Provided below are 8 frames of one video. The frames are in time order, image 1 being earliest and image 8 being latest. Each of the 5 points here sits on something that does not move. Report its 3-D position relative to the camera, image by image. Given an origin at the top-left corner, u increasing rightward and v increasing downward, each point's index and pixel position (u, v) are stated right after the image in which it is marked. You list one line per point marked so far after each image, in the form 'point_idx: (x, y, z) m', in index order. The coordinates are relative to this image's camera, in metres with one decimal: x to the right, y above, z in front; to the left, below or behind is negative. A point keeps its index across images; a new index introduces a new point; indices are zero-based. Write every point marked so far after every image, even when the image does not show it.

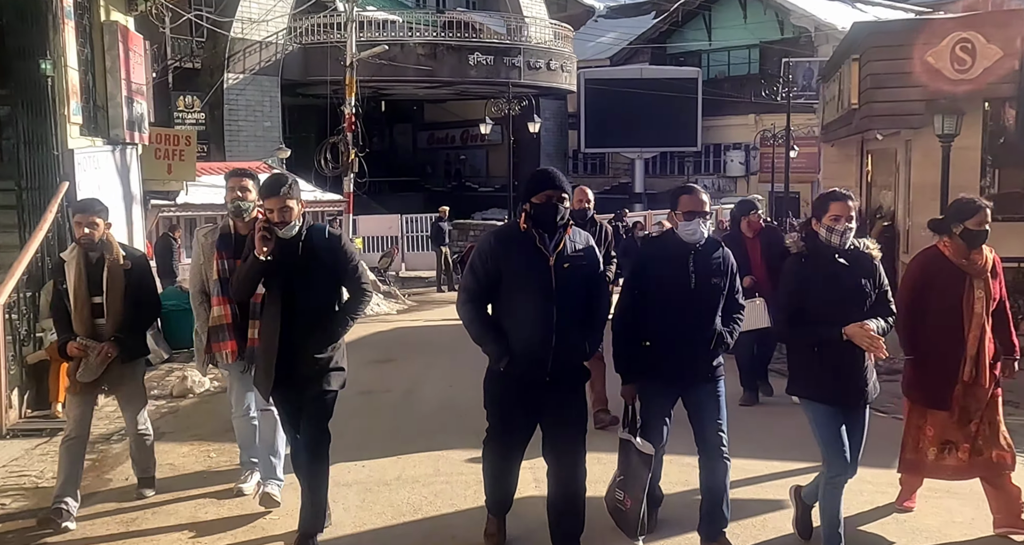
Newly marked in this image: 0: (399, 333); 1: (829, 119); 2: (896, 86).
0: (-1.7, -0.9, +16.3) m
1: (+5.7, +2.8, +19.8) m
2: (+4.8, +2.3, +13.5) m
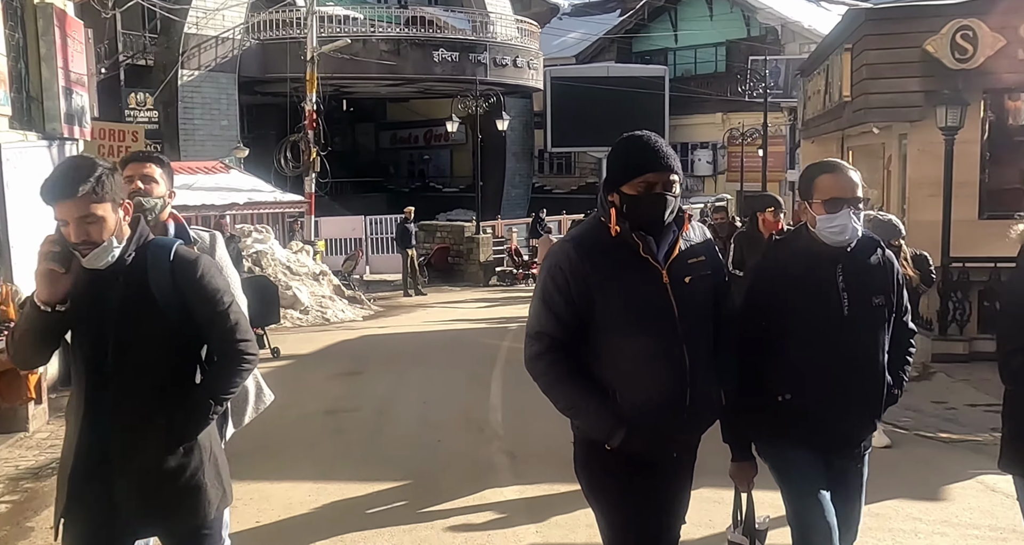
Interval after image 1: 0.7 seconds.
0: (-2.0, -1.0, +15.3) m
1: (+5.2, +2.7, +19.0) m
2: (+4.5, +2.3, +12.7) m
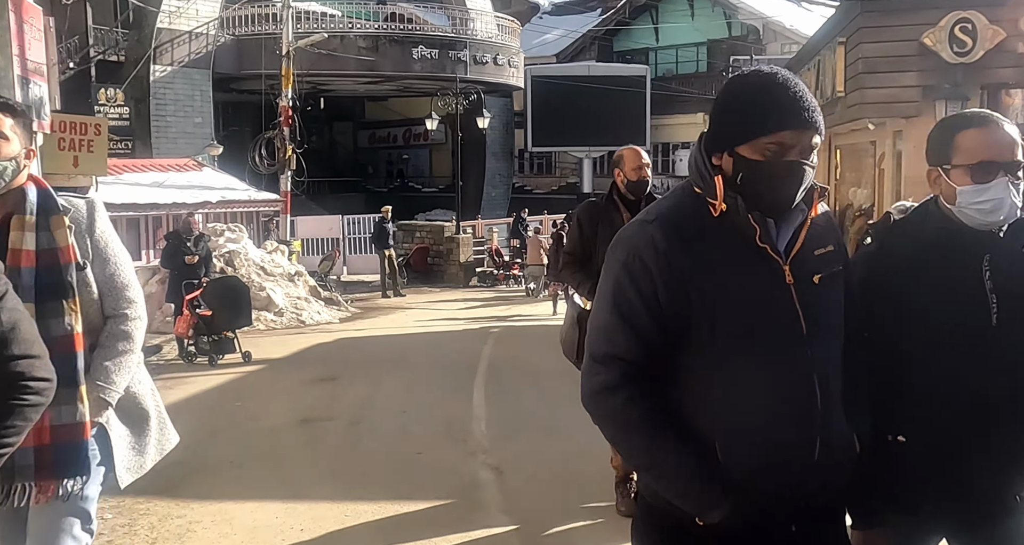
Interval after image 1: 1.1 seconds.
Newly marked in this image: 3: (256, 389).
0: (-2.3, -1.0, +14.7) m
1: (+4.9, +2.7, +18.6) m
2: (+4.3, +2.3, +12.3) m
3: (-2.5, -1.1, +10.5) m
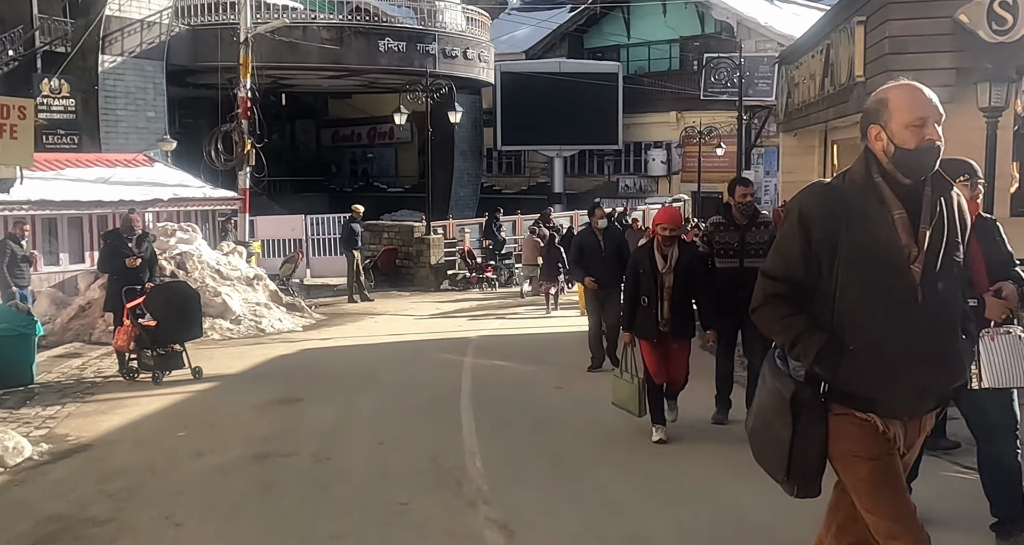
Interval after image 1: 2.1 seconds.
0: (-2.5, -1.0, +13.2) m
1: (+4.5, +2.7, +17.4) m
2: (+4.1, +2.3, +11.0) m
3: (-2.6, -1.2, +9.1) m
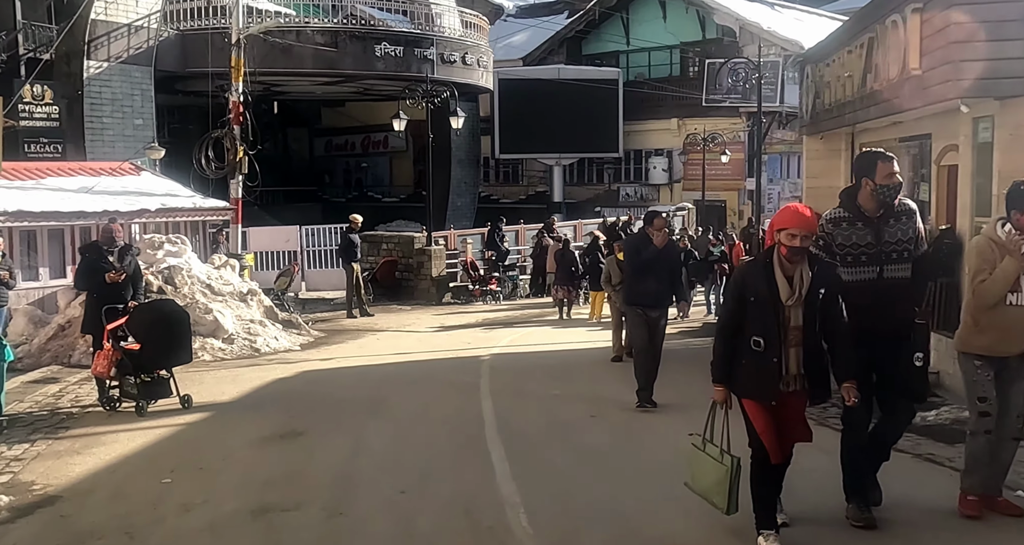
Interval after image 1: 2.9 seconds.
0: (-2.3, -1.2, +12.1) m
1: (+4.7, +2.5, +16.3) m
2: (+4.4, +2.1, +9.9) m
3: (-2.3, -1.3, +7.9) m
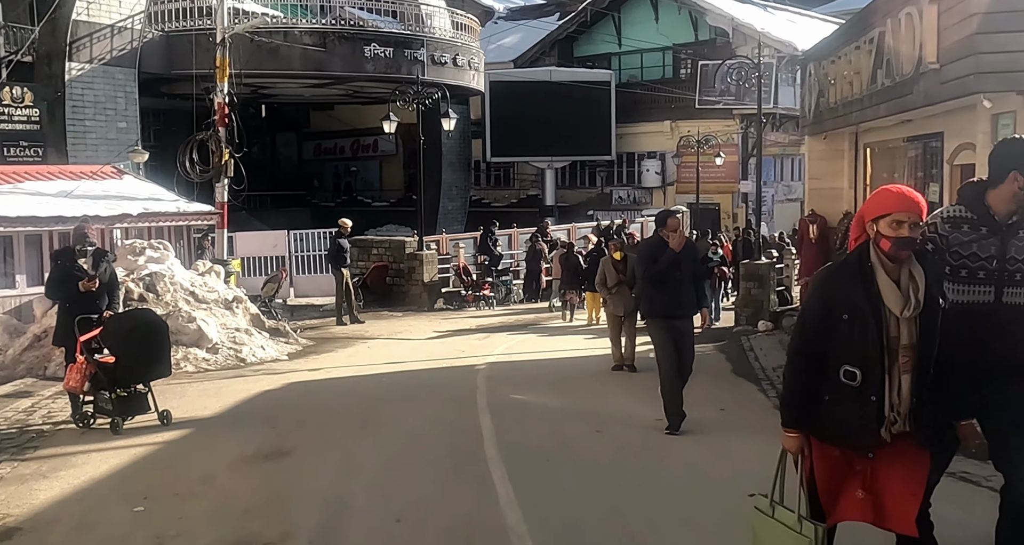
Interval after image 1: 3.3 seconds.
0: (-2.3, -1.3, +11.5) m
1: (+4.6, +2.5, +15.8) m
2: (+4.3, +2.1, +9.4) m
3: (-2.3, -1.4, +7.3) m
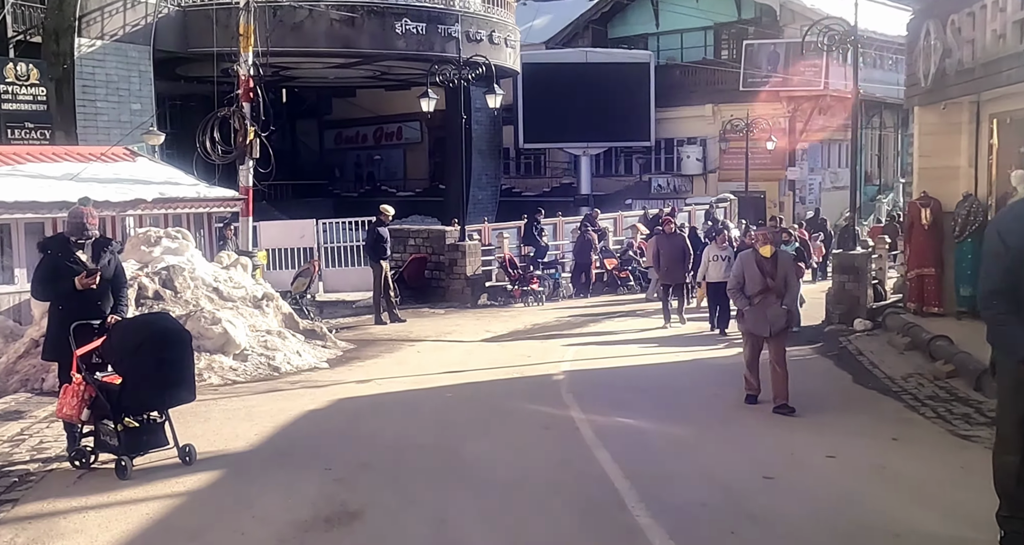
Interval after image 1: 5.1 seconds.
0: (-1.4, -1.2, +9.3) m
1: (+5.5, +2.6, +13.5) m
2: (+5.2, +2.2, +7.1) m
3: (-1.5, -1.3, +5.1) m
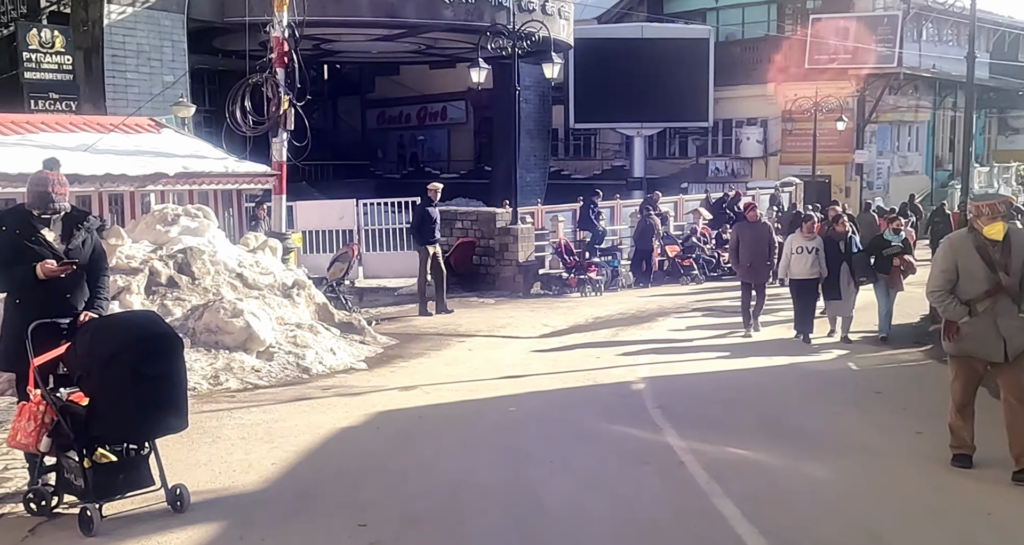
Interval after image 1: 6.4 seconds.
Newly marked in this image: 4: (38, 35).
0: (-0.9, -1.1, +7.6) m
1: (+6.3, +2.6, +11.5) m
2: (+5.7, +2.2, +5.1) m
3: (-1.1, -1.3, +3.4) m
4: (-8.2, +4.2, +18.4) m
